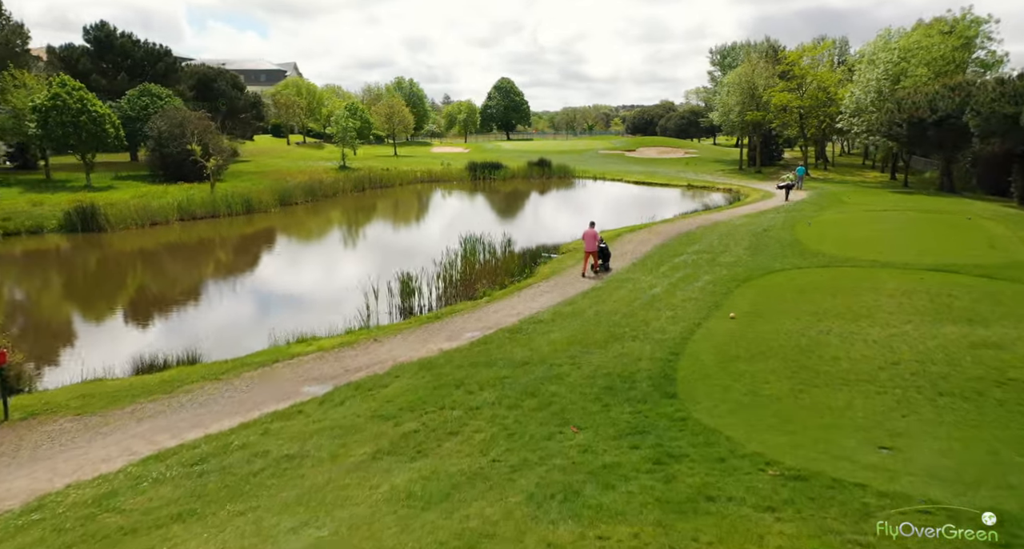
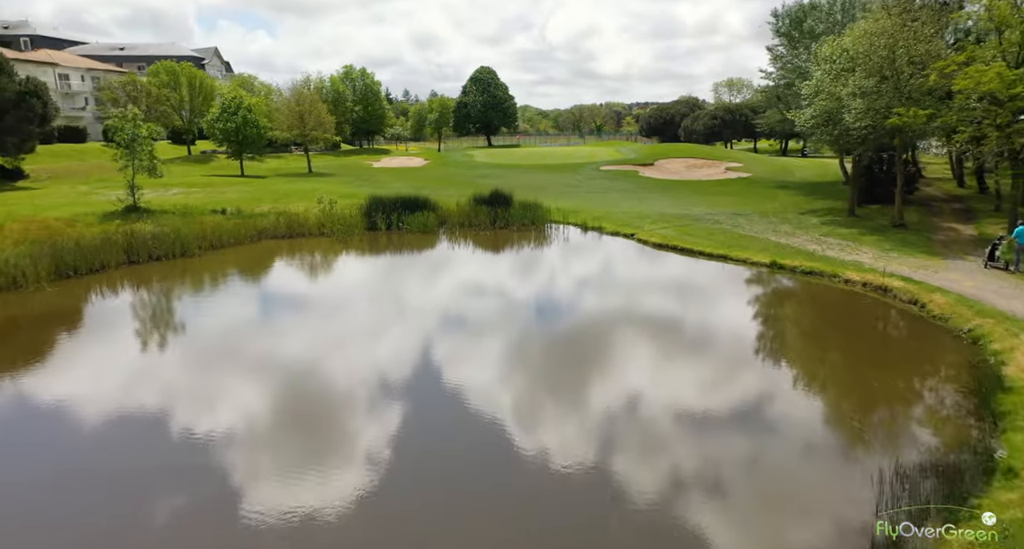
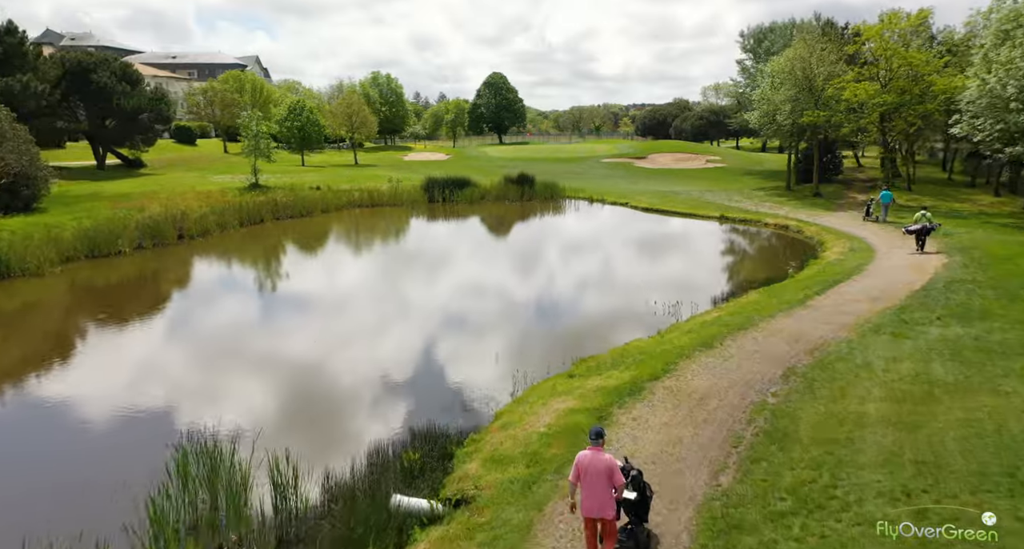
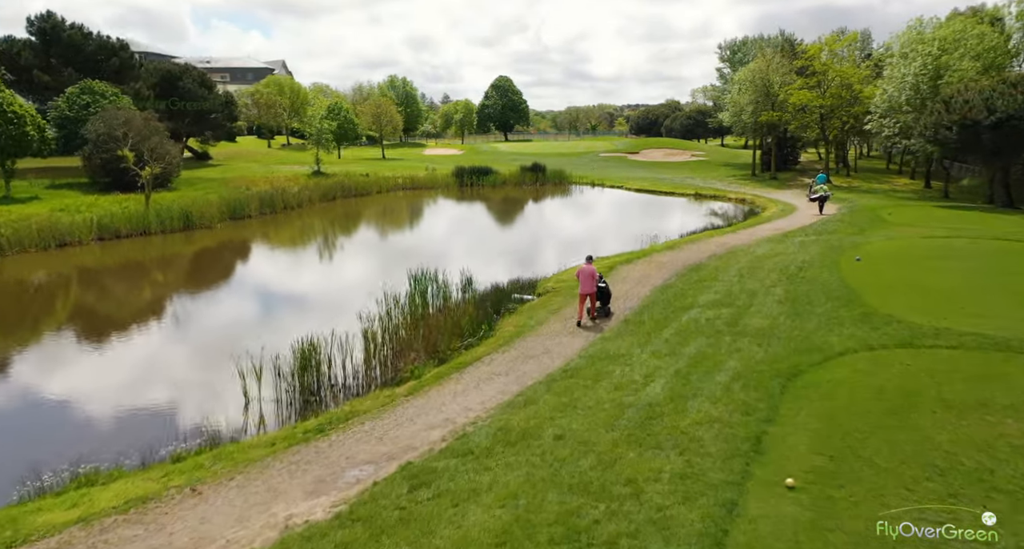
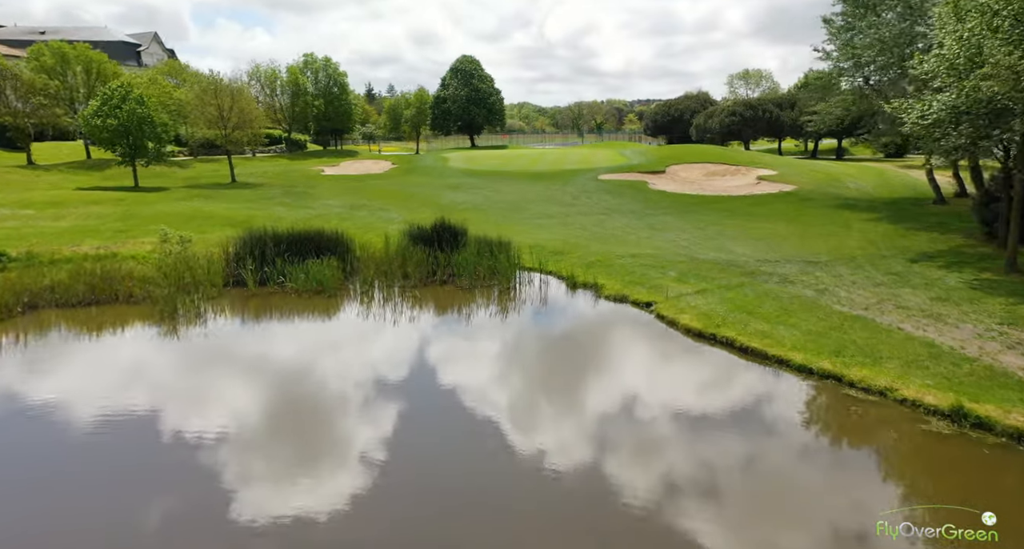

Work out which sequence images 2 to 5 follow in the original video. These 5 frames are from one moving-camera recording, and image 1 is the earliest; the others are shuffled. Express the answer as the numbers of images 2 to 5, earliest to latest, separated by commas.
4, 3, 2, 5
